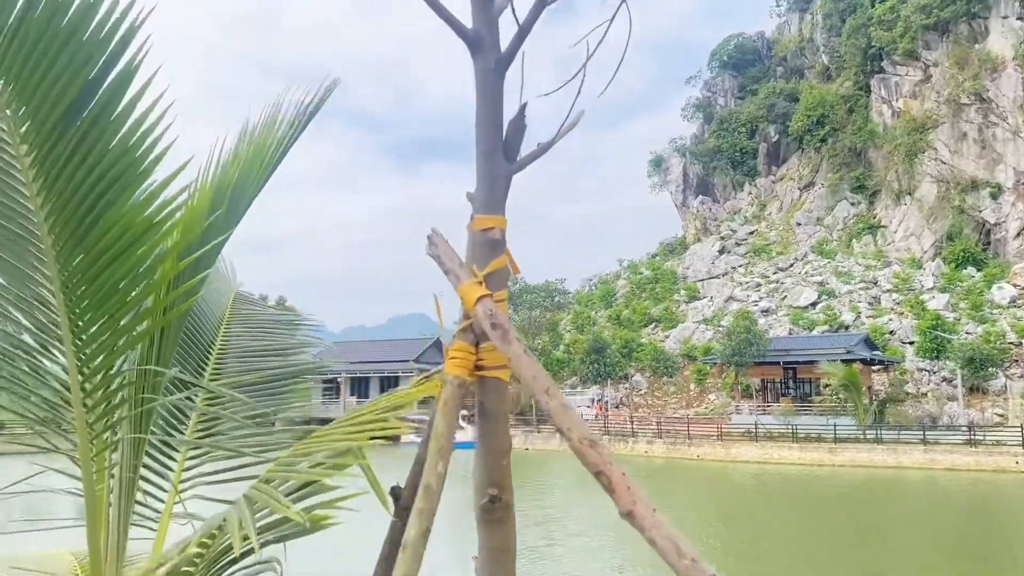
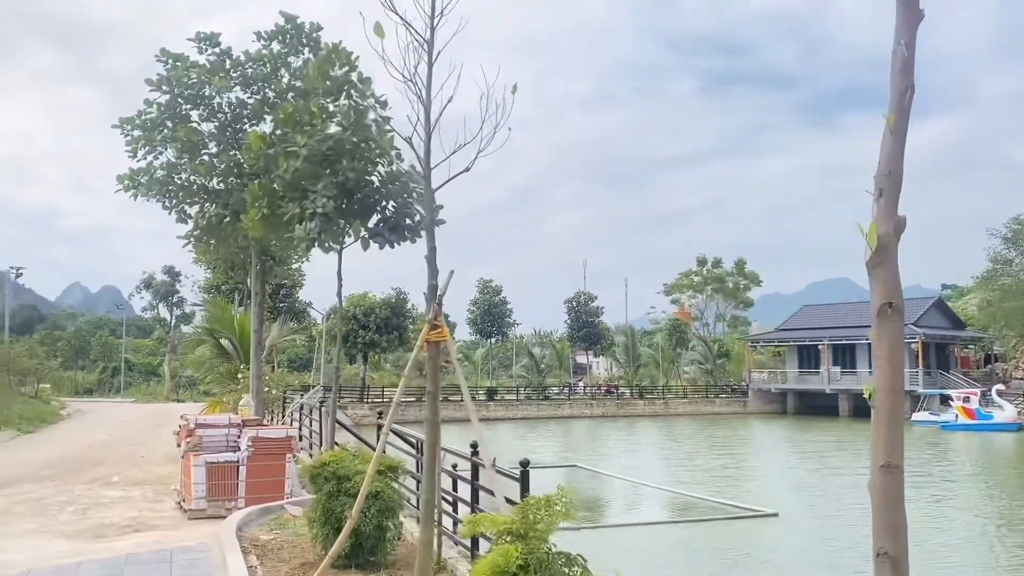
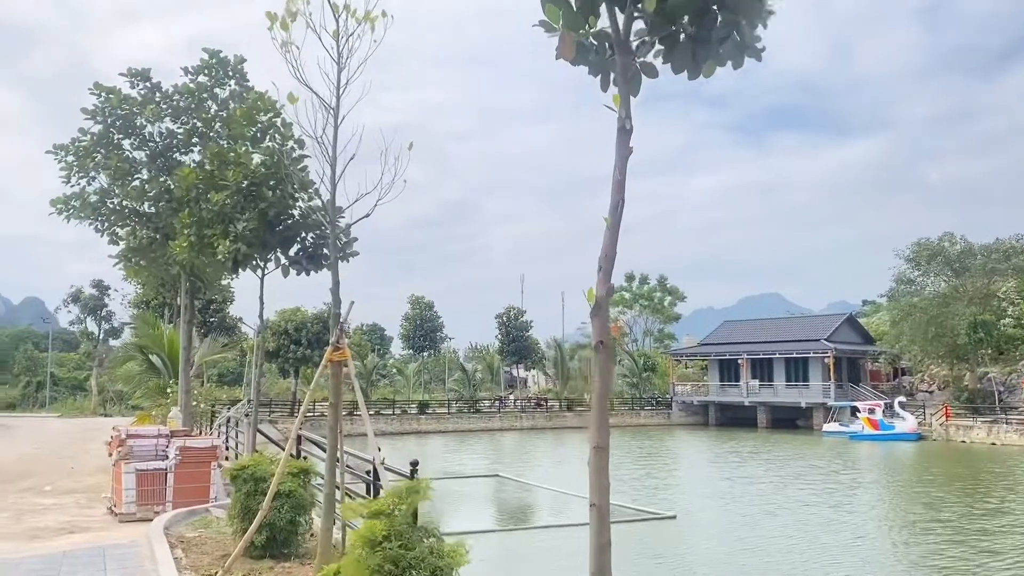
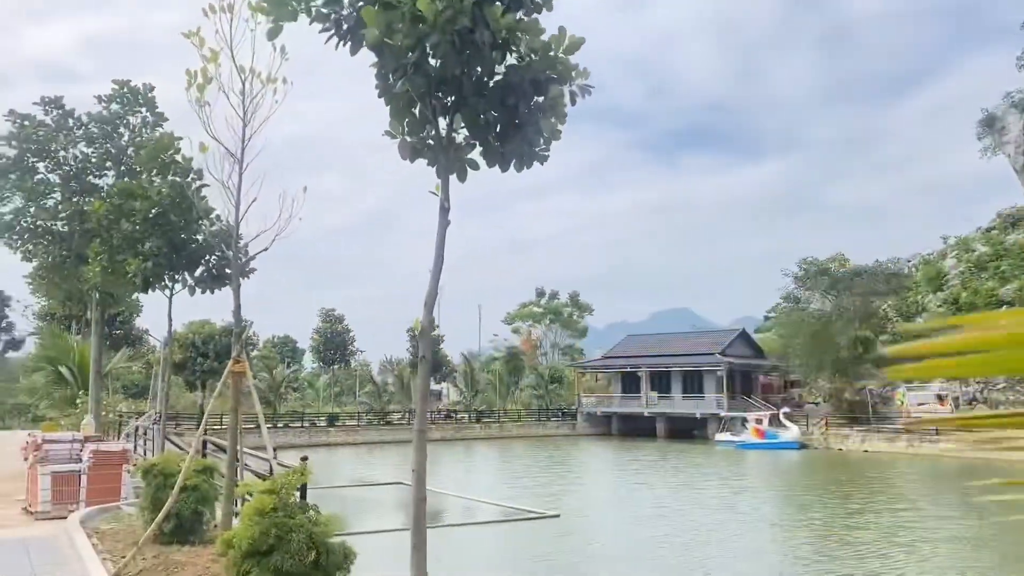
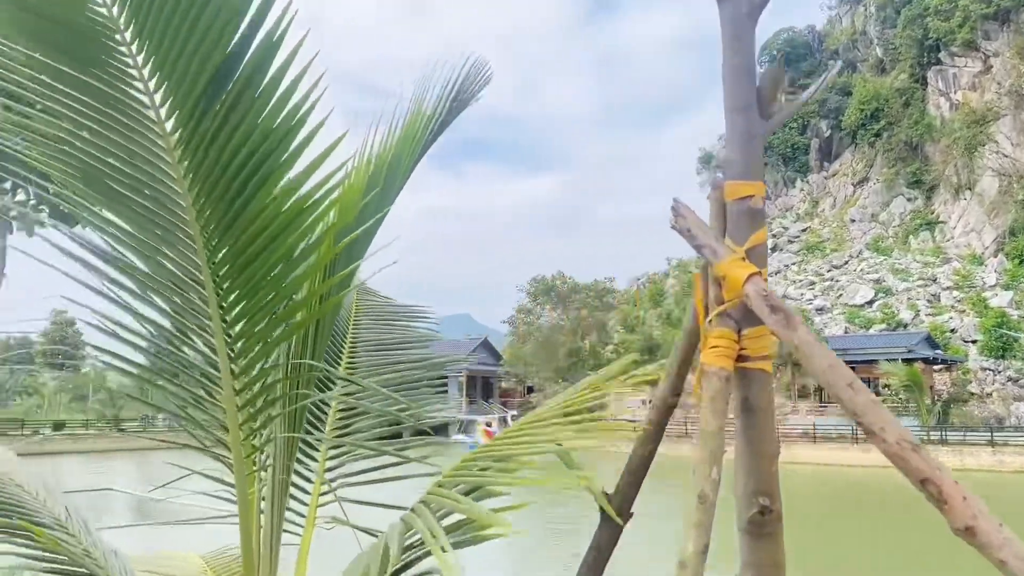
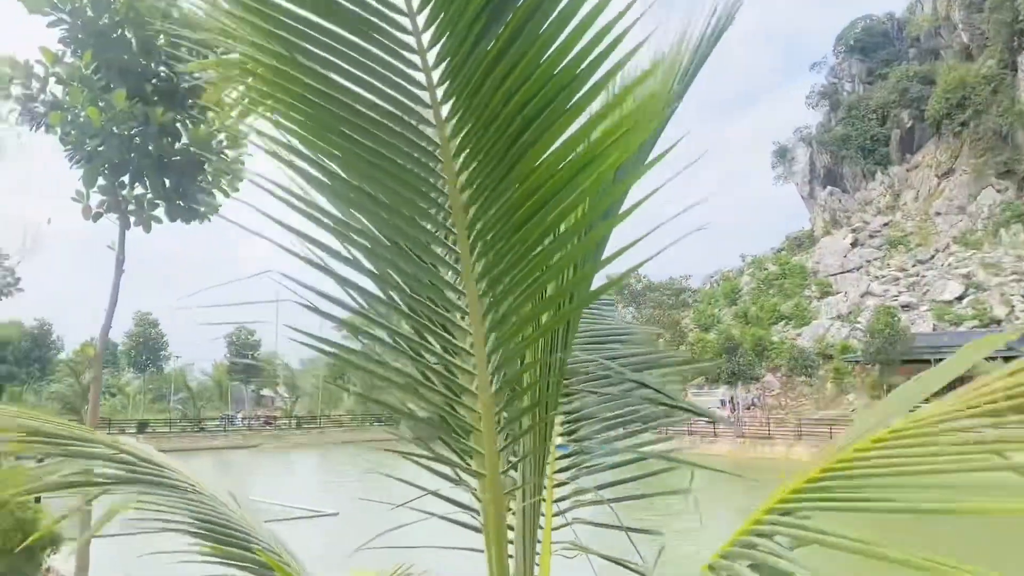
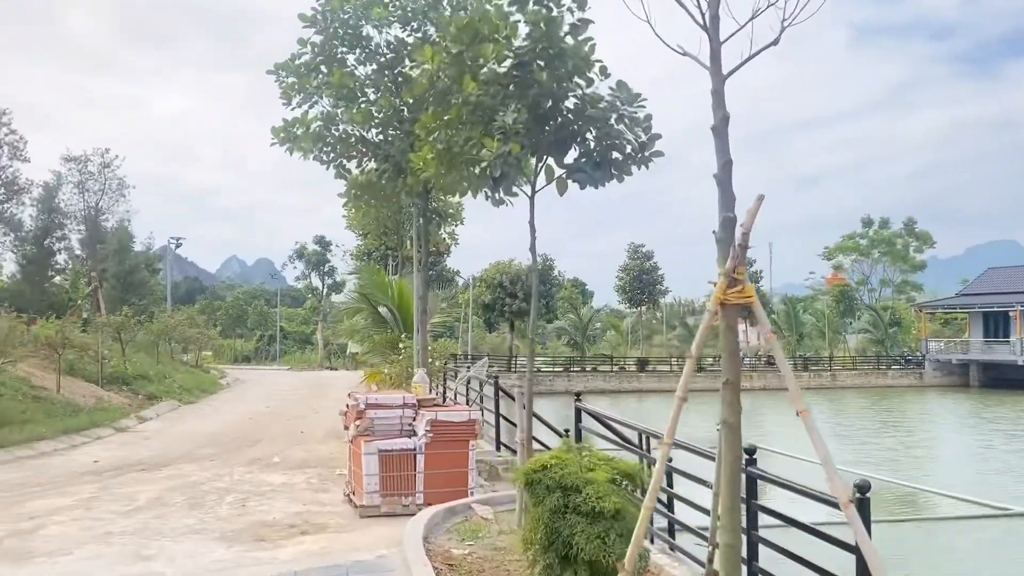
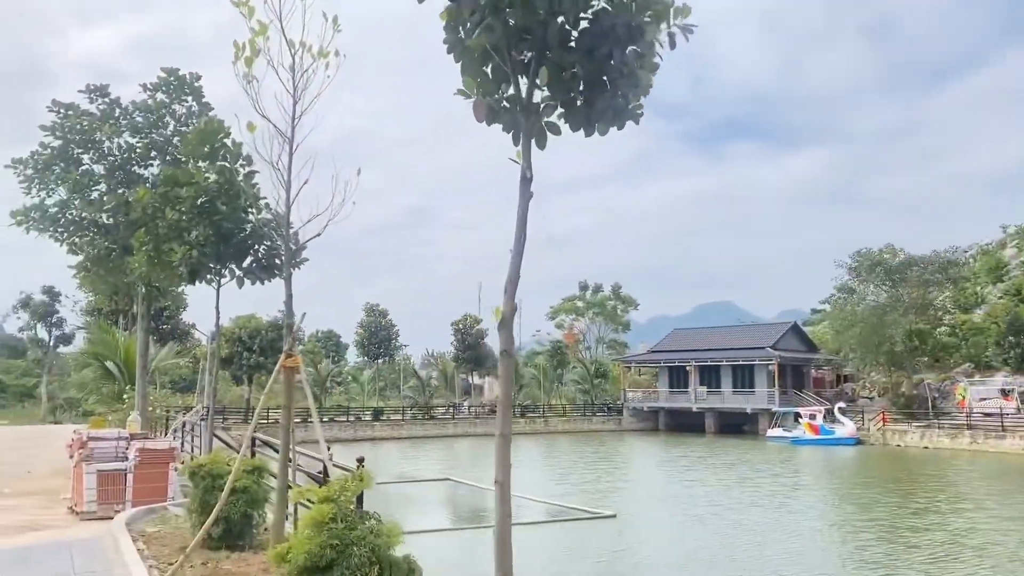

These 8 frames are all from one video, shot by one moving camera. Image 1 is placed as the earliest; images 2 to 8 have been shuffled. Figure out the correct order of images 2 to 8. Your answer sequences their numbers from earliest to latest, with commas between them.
5, 6, 4, 8, 3, 2, 7
